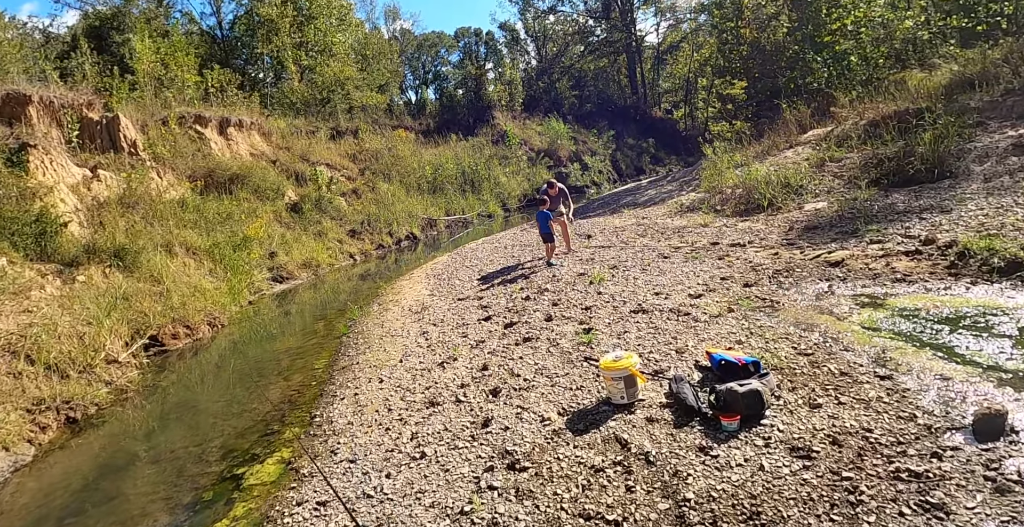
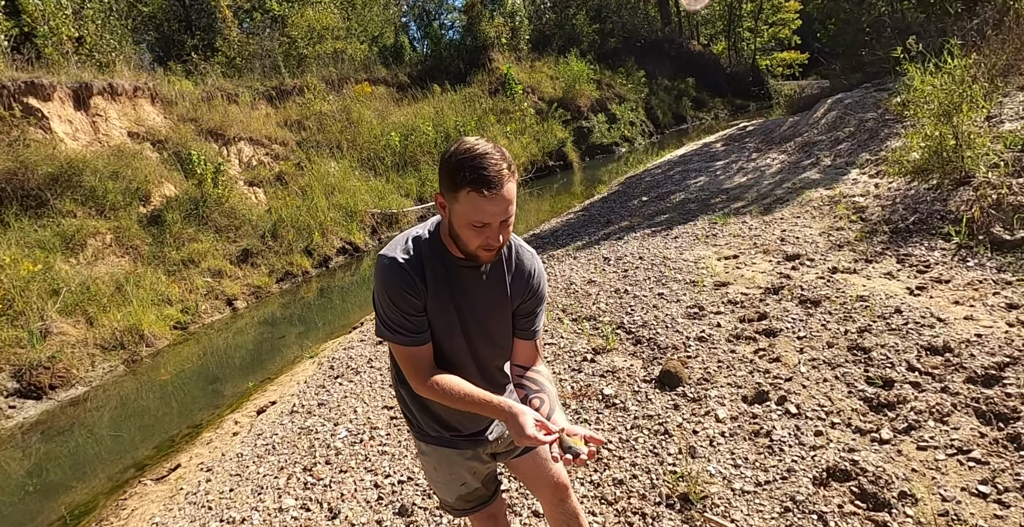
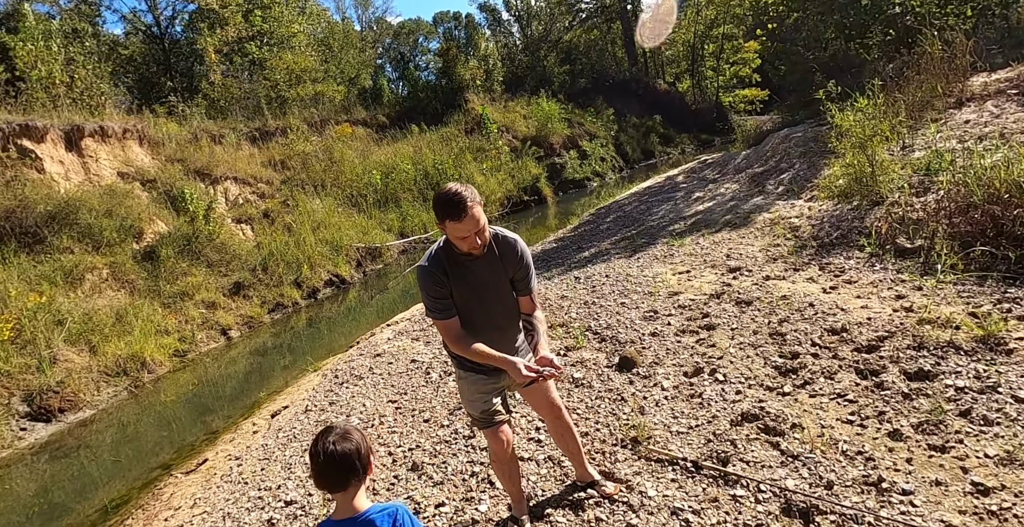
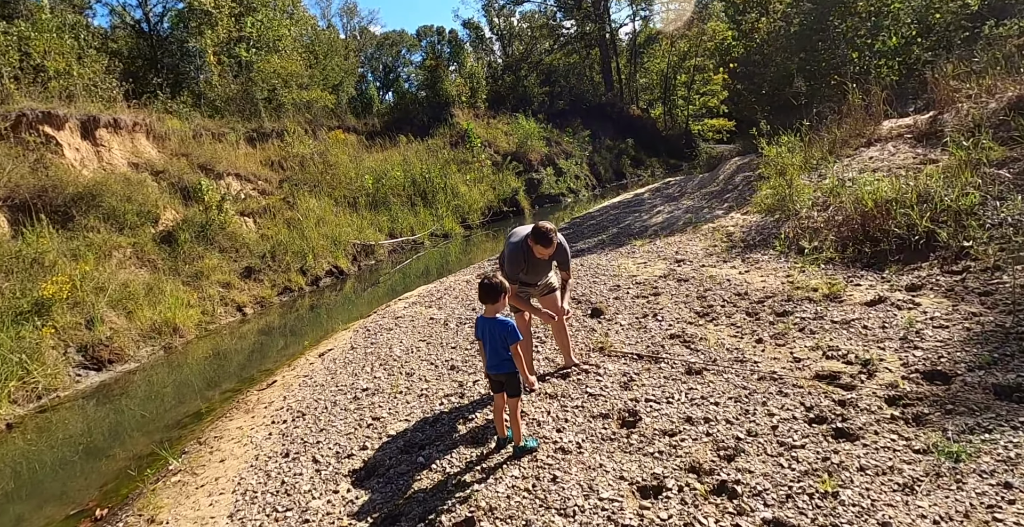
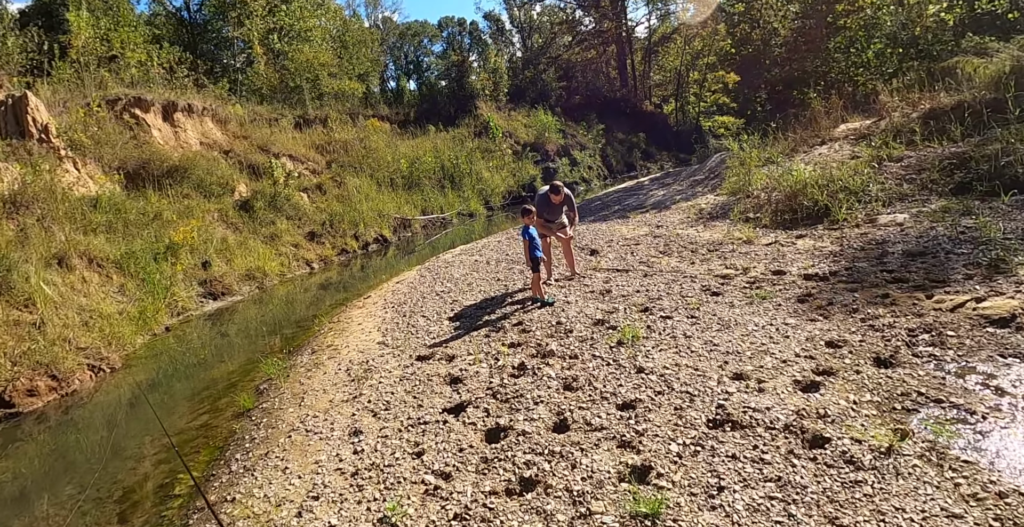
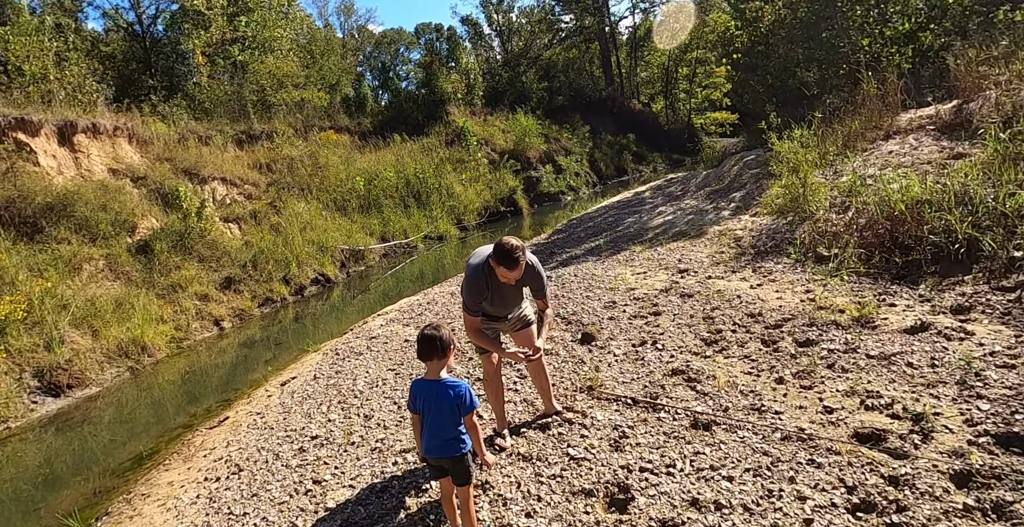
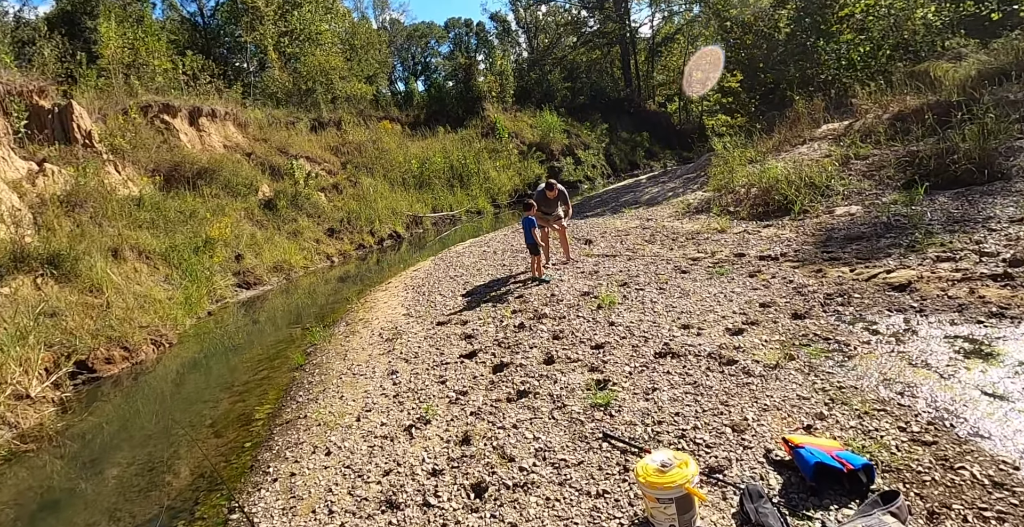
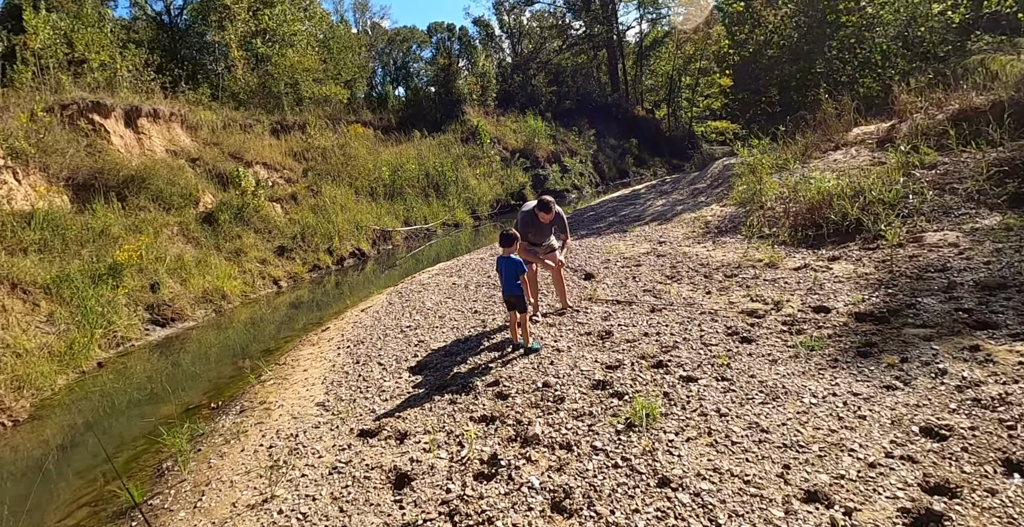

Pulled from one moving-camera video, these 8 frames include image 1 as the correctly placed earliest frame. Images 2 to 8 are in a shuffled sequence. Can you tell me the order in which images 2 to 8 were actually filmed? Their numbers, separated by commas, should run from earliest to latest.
7, 5, 8, 4, 6, 3, 2
